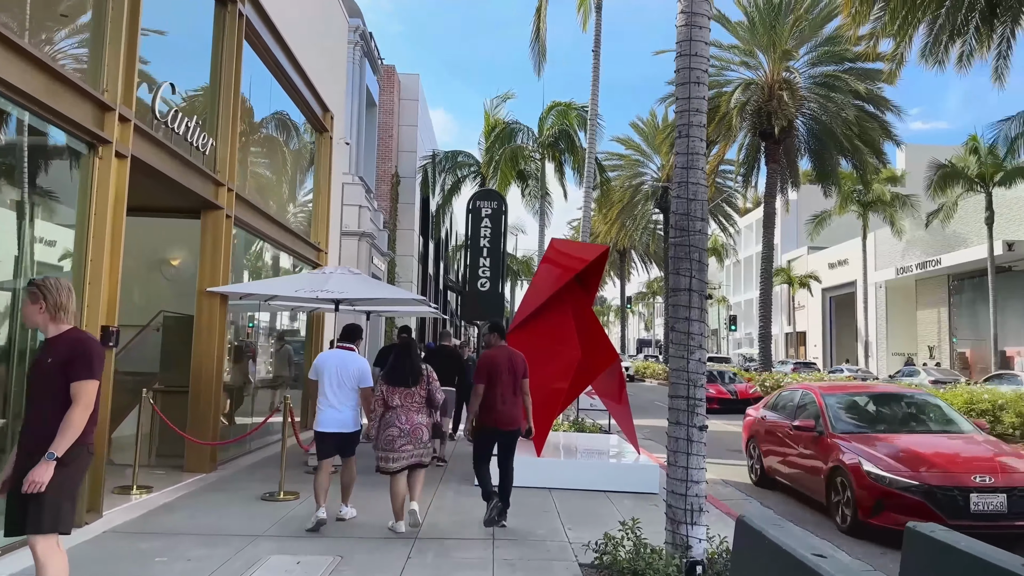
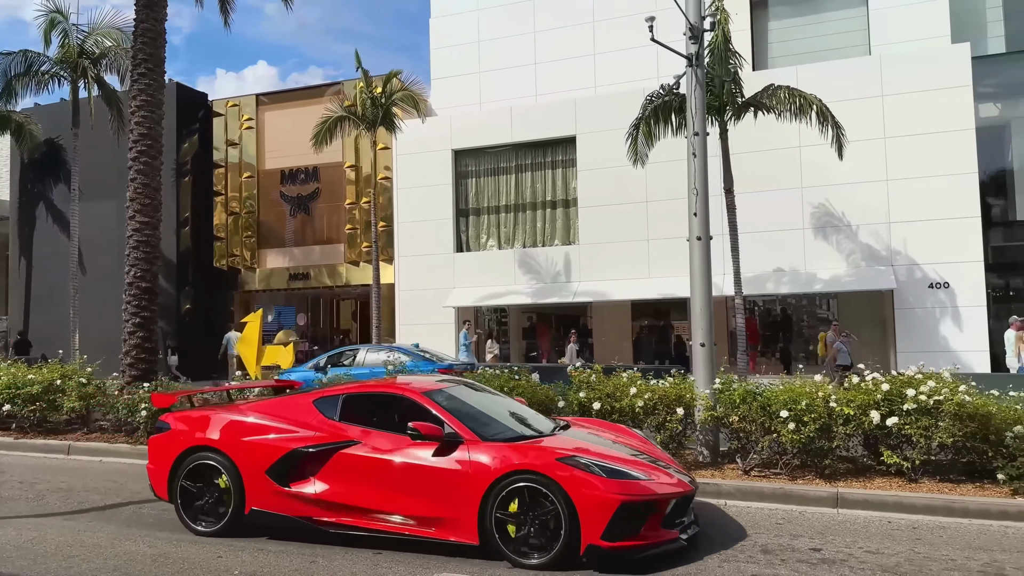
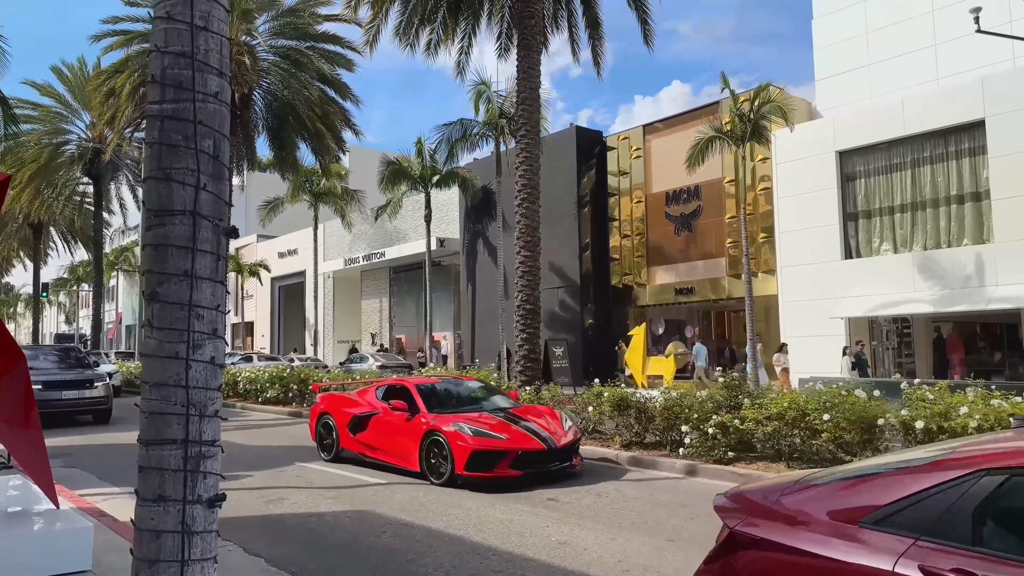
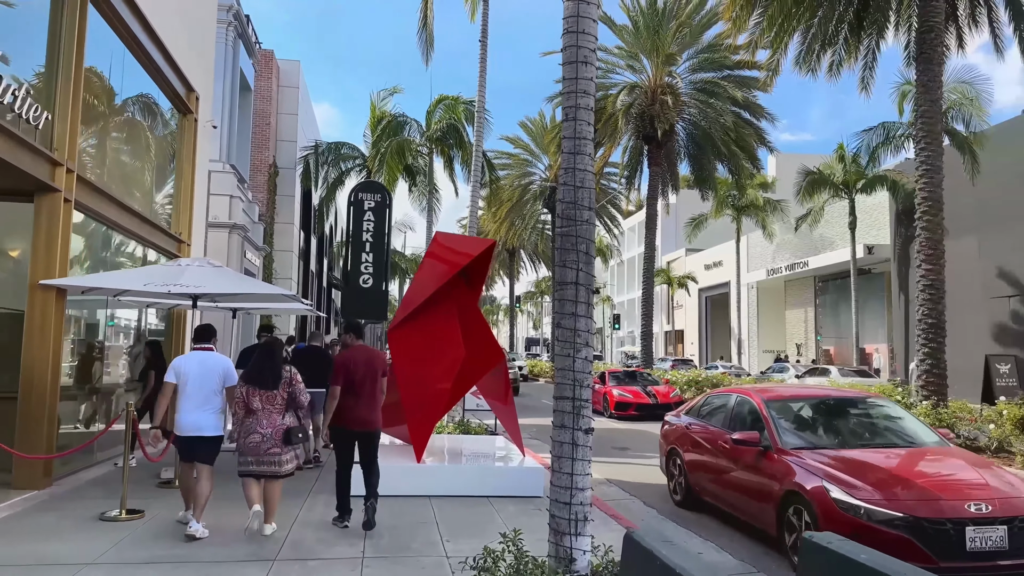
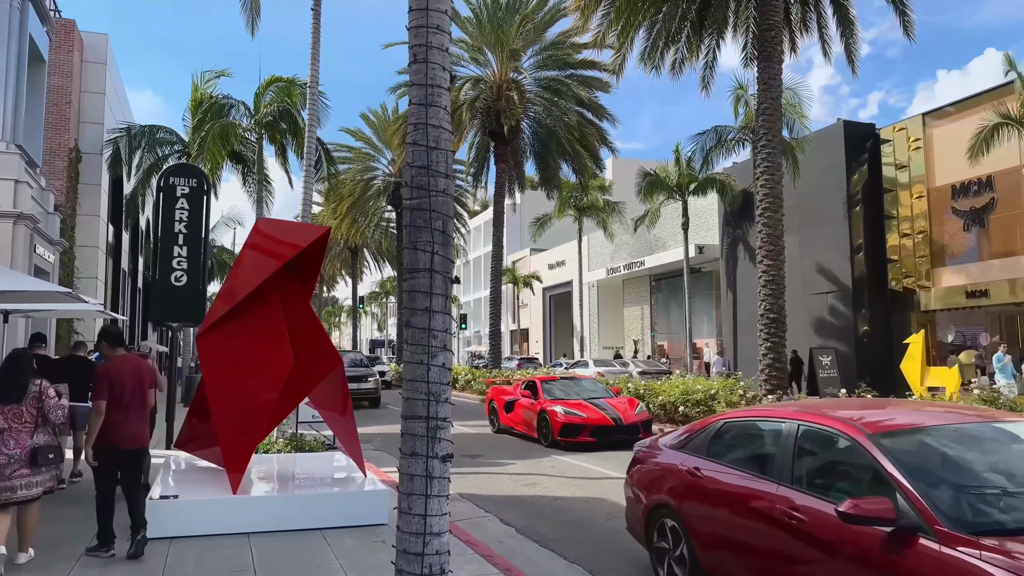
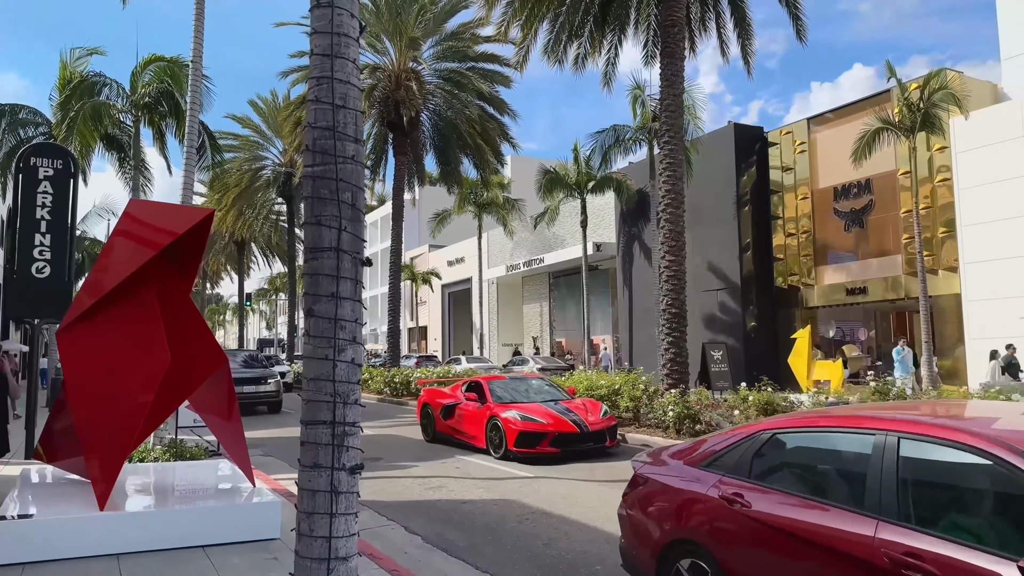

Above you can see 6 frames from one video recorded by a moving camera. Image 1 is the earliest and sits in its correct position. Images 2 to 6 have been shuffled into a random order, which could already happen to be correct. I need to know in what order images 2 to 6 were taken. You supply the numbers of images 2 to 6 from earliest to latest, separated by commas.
4, 5, 6, 3, 2
